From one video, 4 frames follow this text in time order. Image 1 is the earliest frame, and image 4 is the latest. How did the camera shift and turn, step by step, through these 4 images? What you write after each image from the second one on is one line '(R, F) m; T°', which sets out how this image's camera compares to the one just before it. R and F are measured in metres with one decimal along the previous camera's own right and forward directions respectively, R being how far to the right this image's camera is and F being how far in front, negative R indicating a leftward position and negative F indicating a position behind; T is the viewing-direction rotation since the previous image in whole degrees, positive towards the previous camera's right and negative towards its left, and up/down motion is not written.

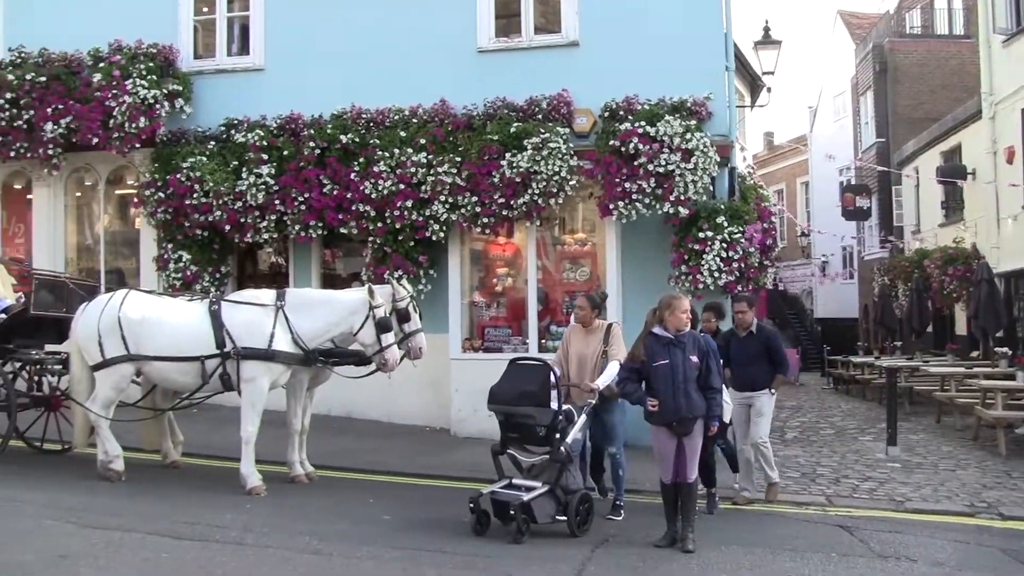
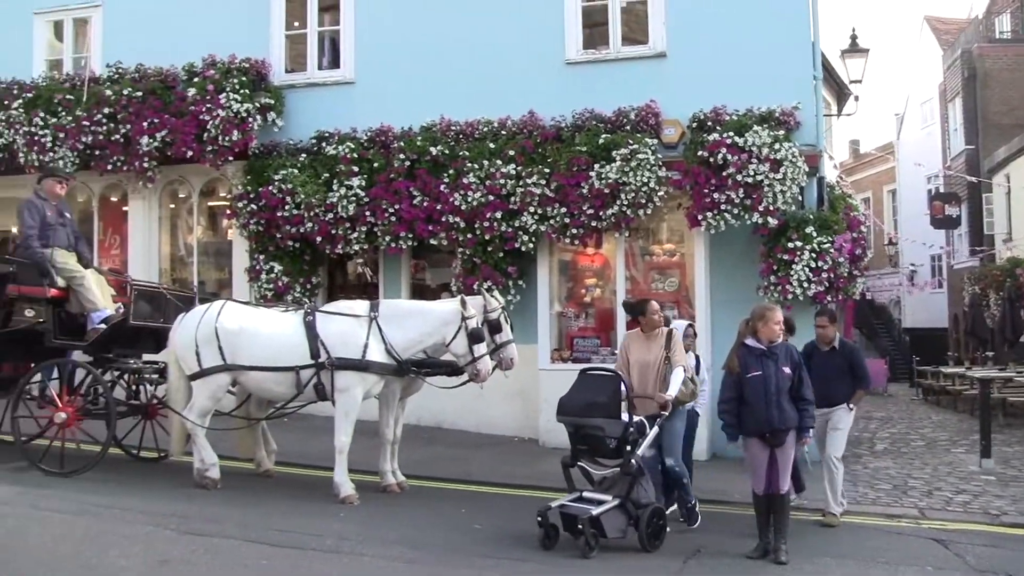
(-0.1, -0.1) m; -3°
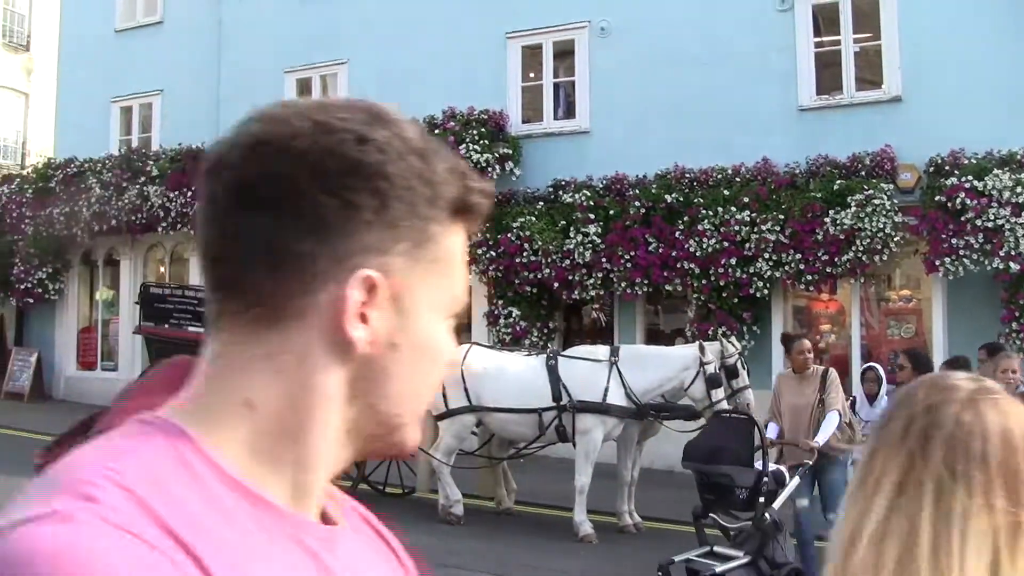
(-0.1, -0.3) m; -9°
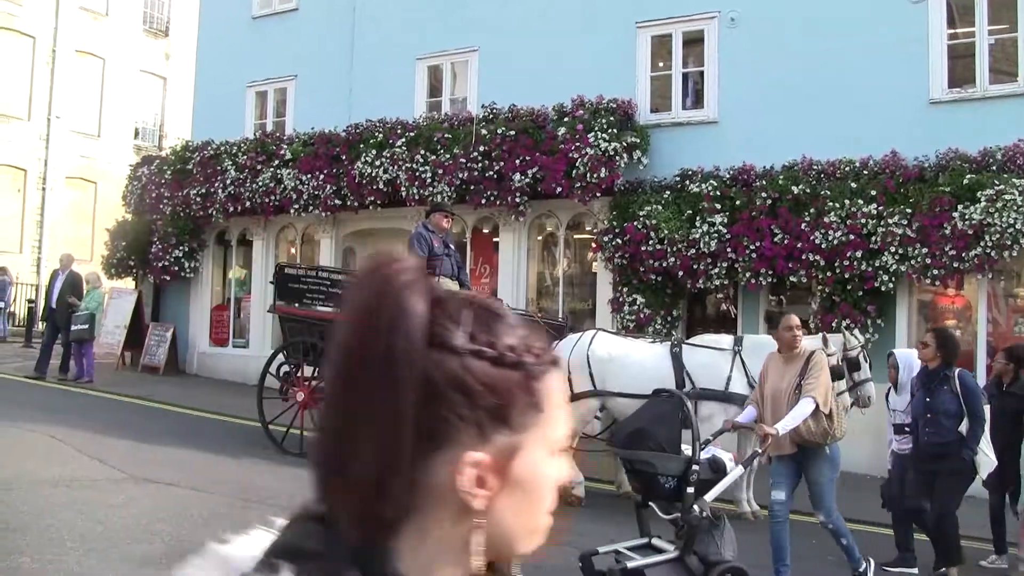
(-0.2, -0.2) m; -4°
